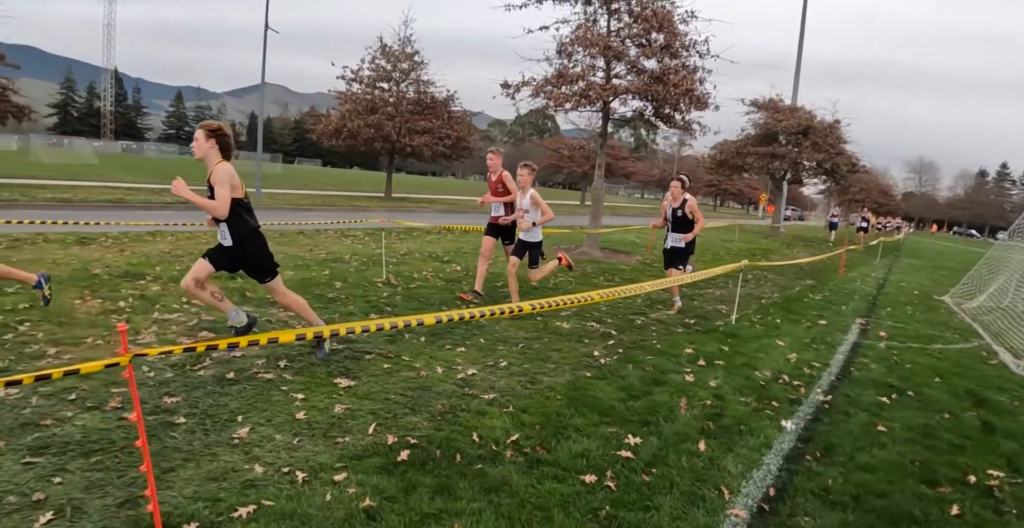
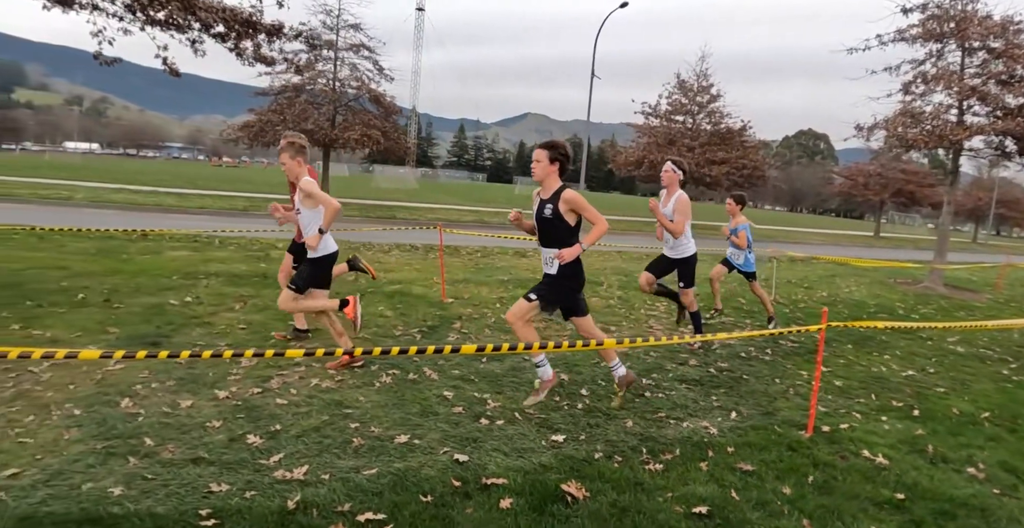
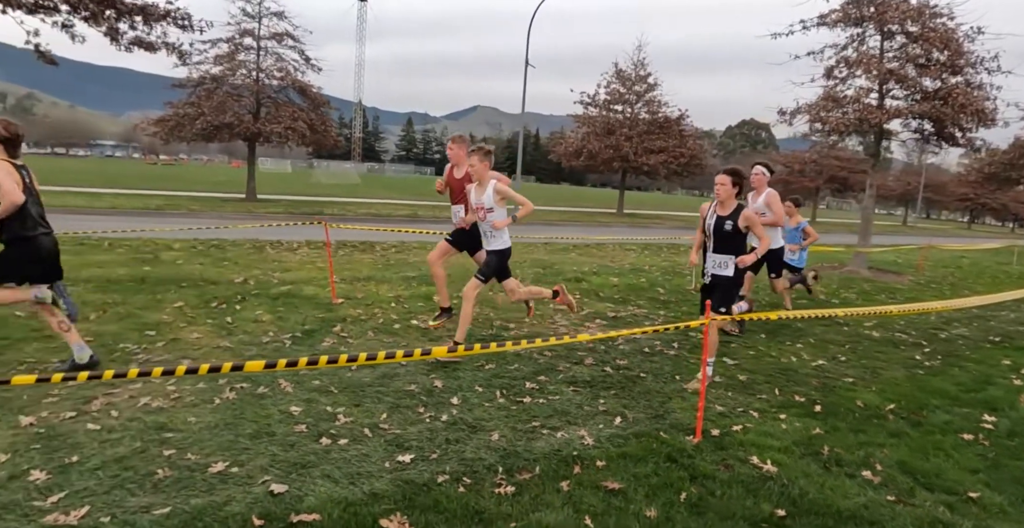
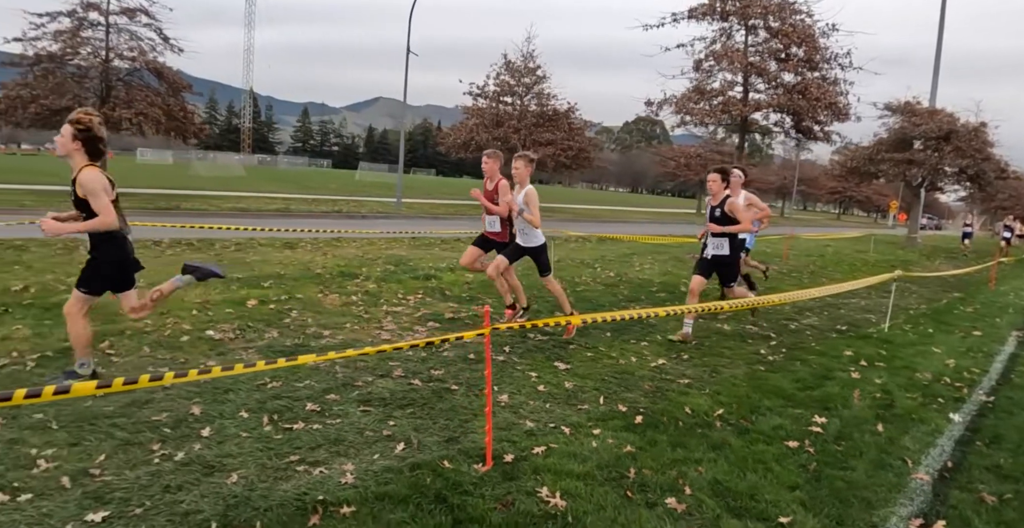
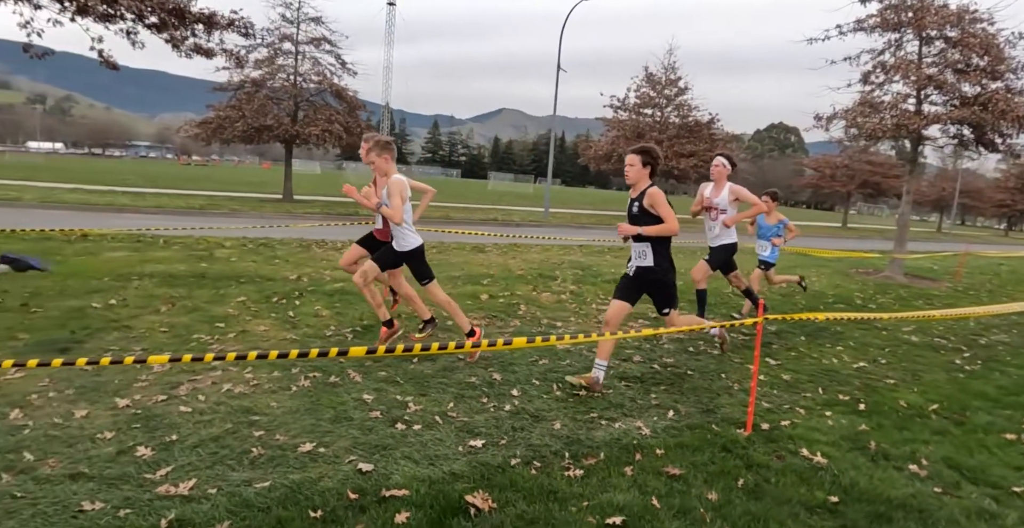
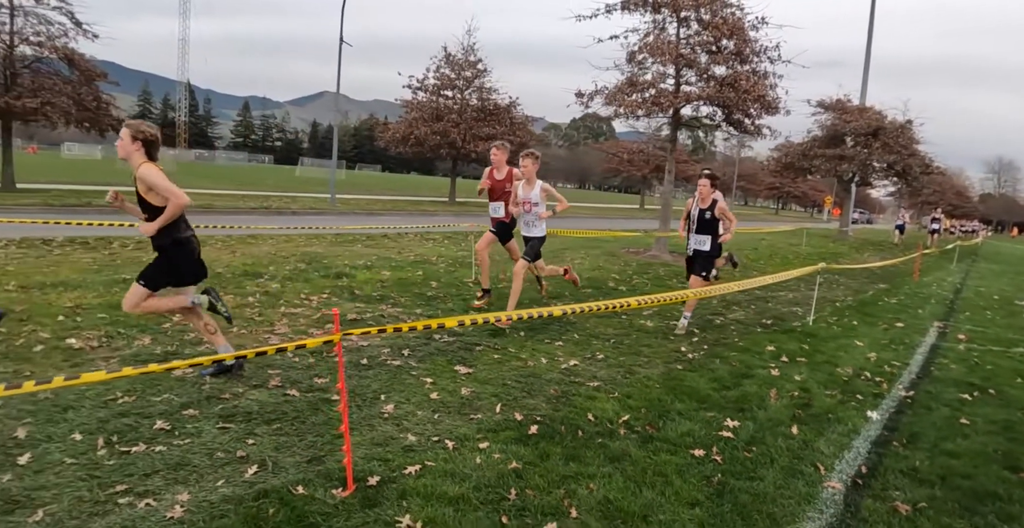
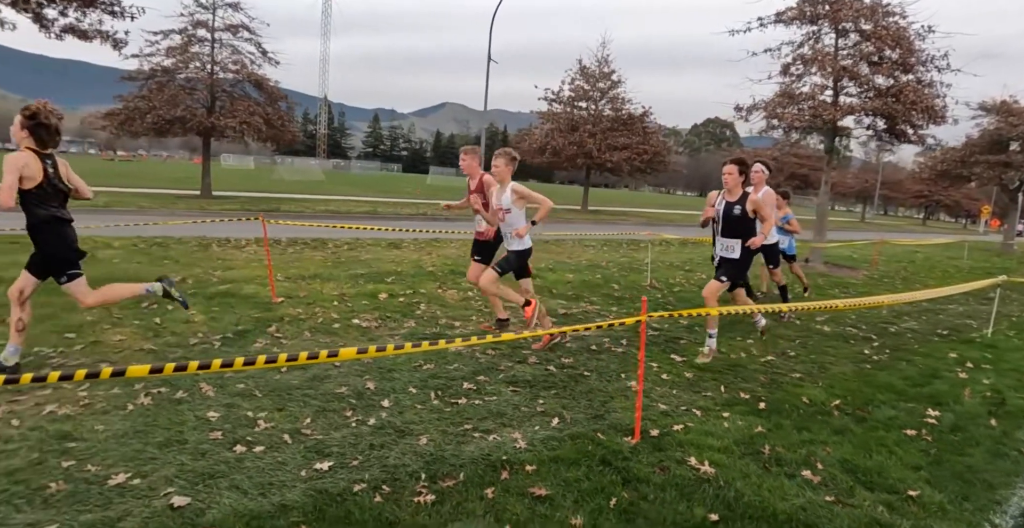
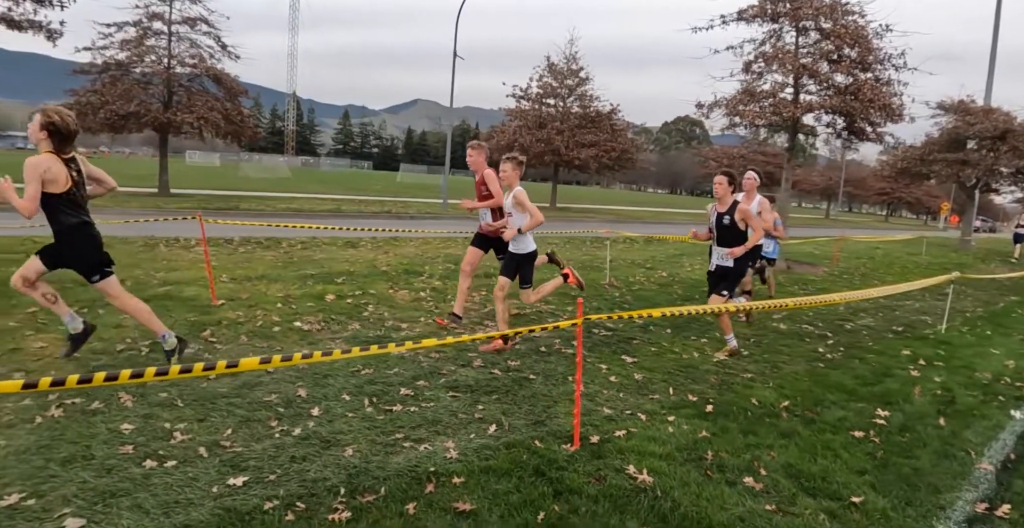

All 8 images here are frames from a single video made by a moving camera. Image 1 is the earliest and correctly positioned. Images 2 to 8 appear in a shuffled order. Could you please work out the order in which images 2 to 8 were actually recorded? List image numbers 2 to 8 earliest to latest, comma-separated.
6, 4, 8, 7, 3, 5, 2
